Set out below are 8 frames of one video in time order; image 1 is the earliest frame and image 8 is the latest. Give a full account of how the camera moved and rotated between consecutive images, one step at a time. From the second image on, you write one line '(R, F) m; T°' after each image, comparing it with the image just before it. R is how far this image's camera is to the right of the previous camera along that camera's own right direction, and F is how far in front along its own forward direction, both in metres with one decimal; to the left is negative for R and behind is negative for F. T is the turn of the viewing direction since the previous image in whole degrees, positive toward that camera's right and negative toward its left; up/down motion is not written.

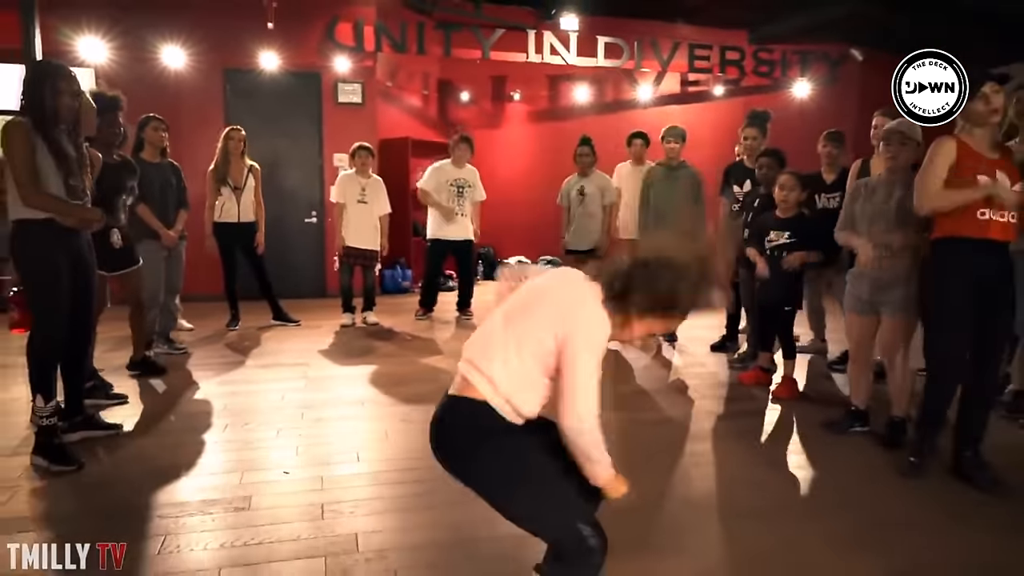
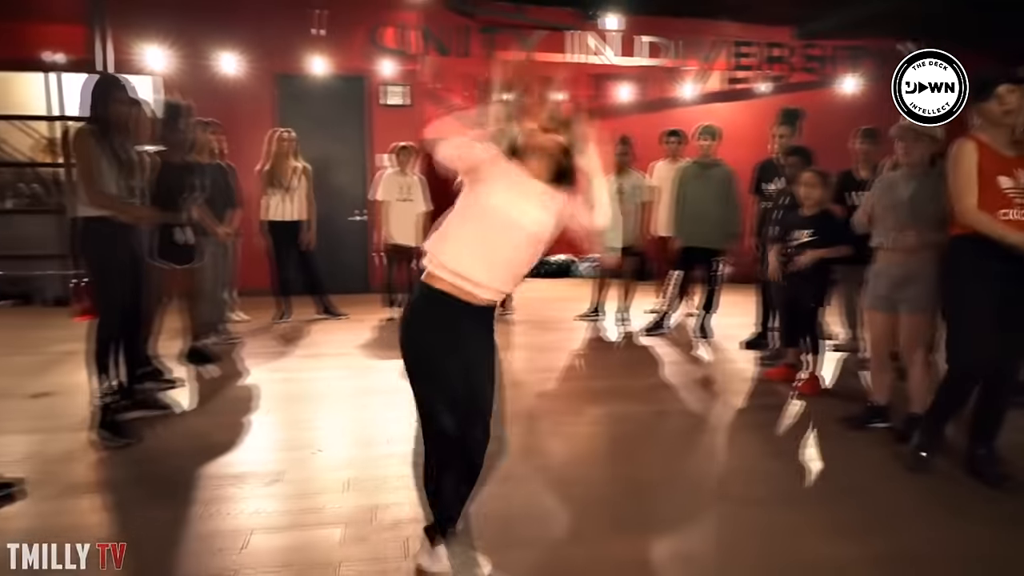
(+0.2, -0.2) m; -4°
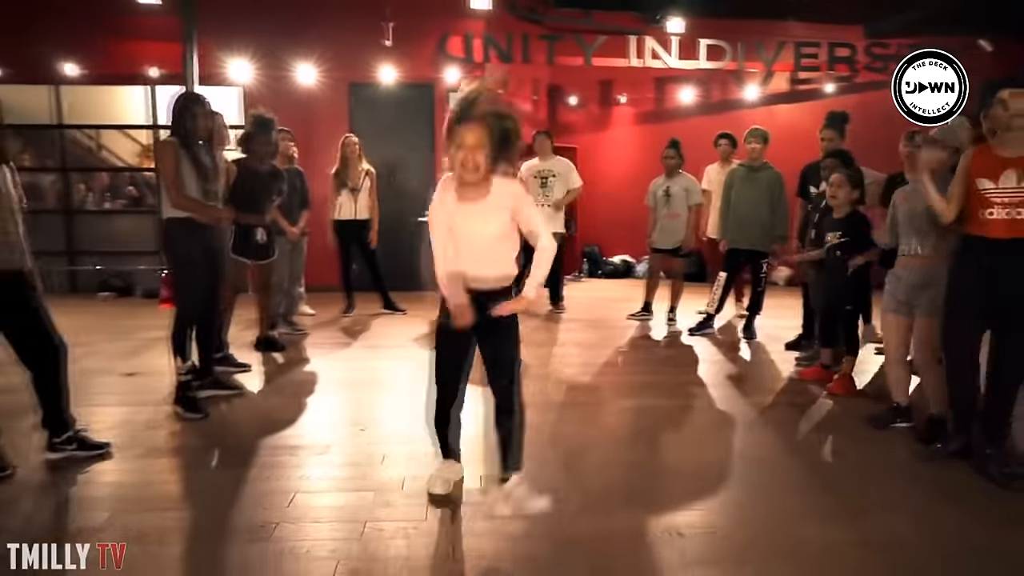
(+0.3, -0.3) m; -6°
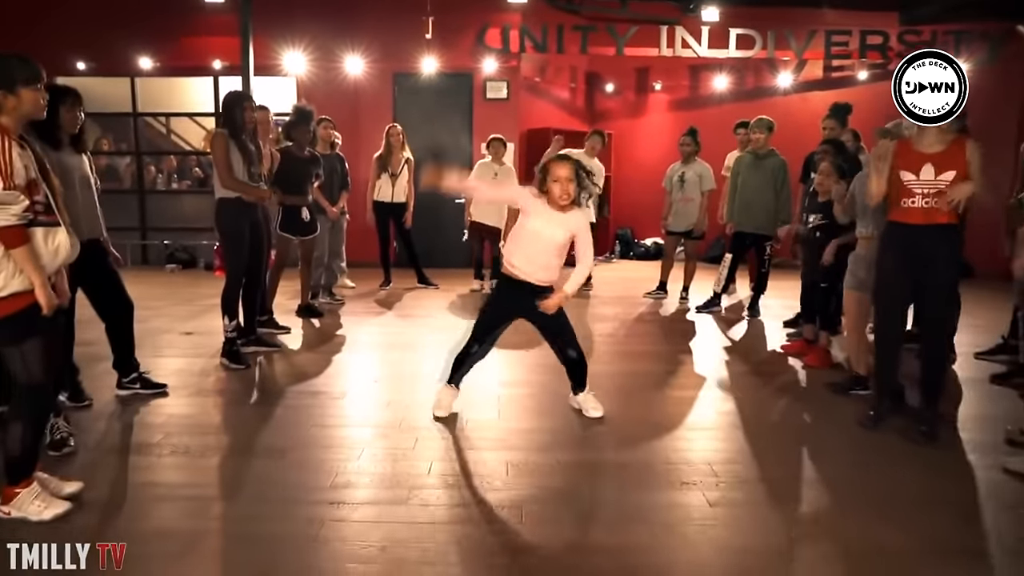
(+0.4, -0.5) m; -5°
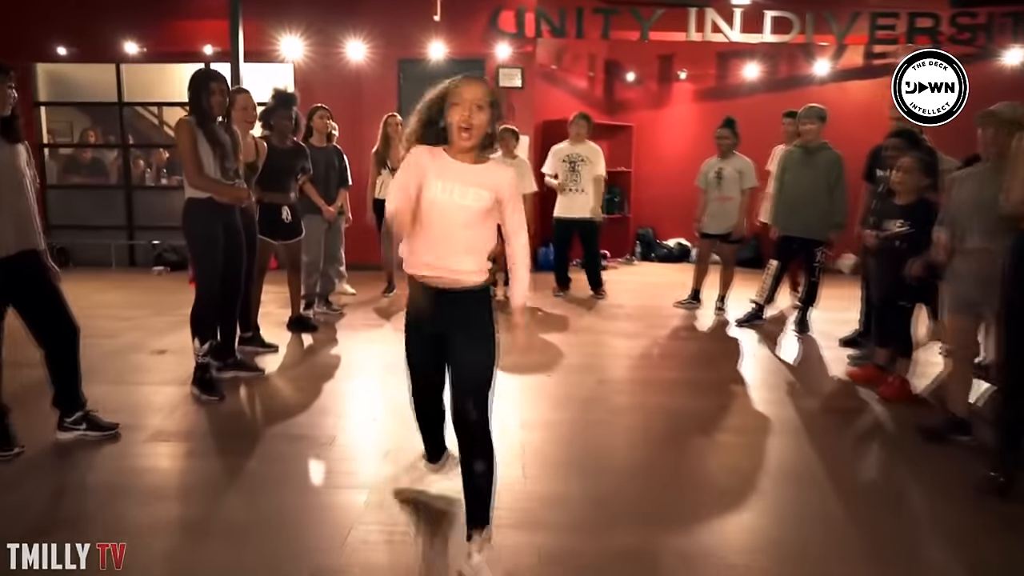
(-0.1, +0.7) m; -1°
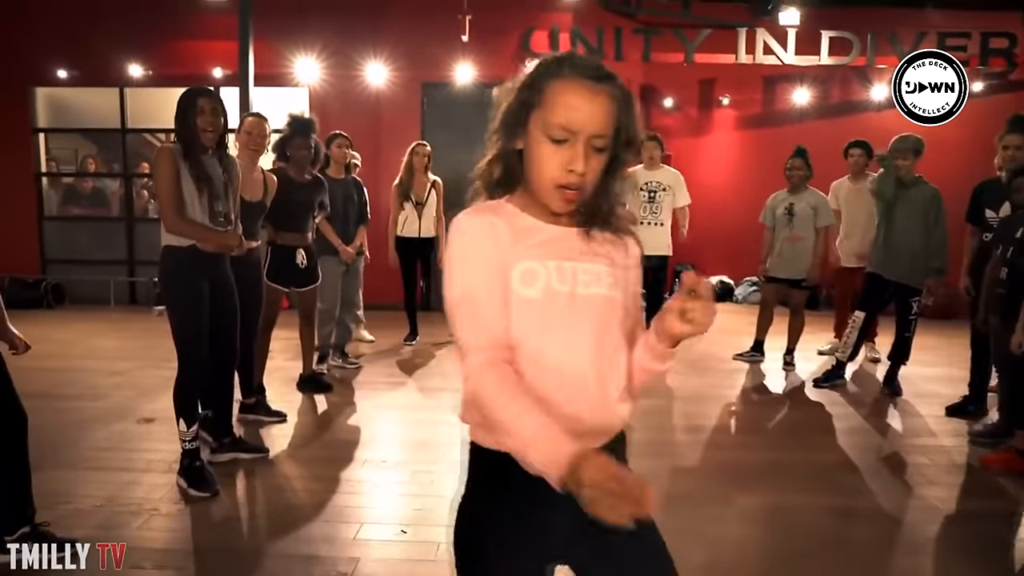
(-0.2, +0.8) m; -1°
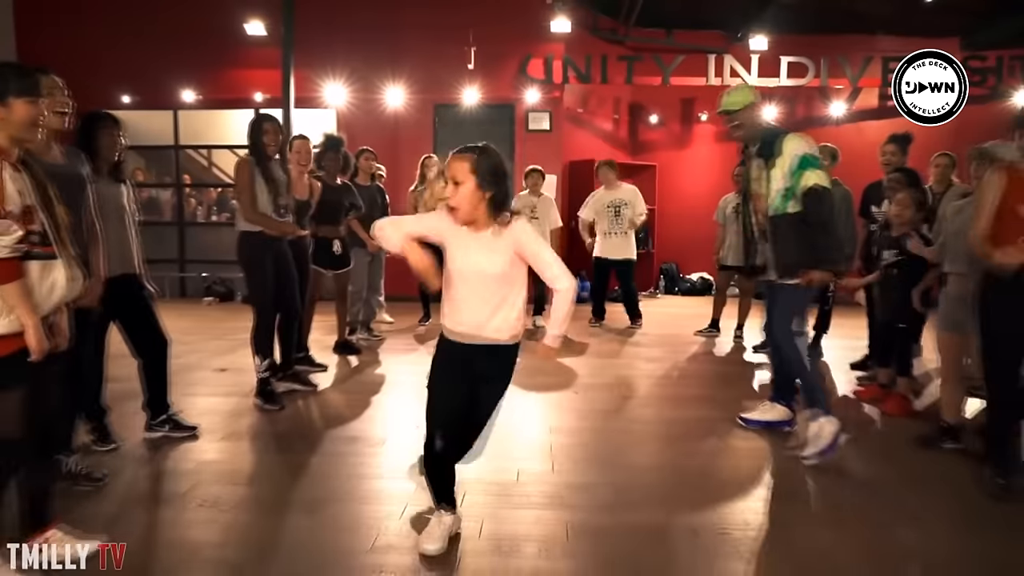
(+0.2, -1.2) m; -1°
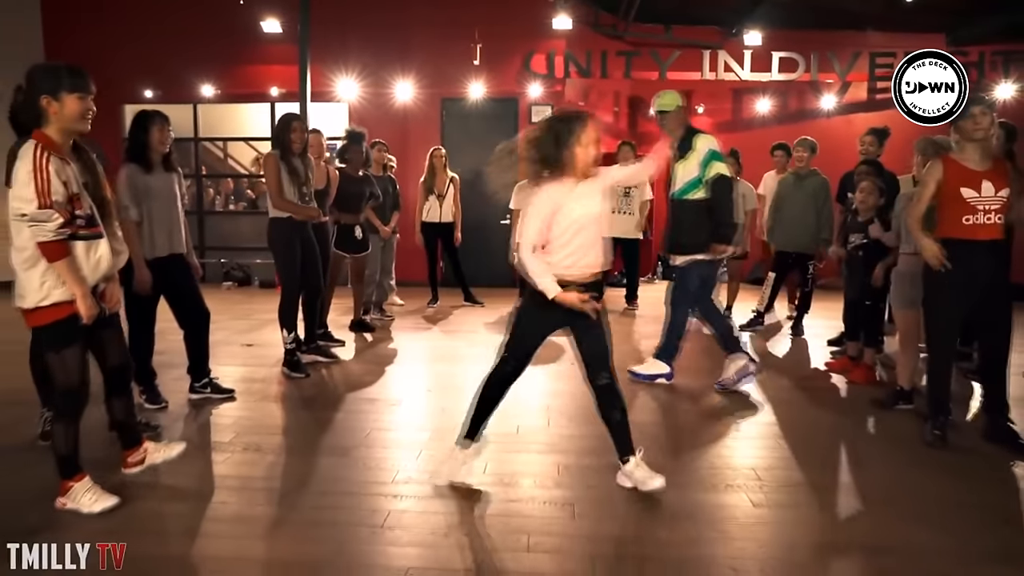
(0.0, -0.5) m; 0°
